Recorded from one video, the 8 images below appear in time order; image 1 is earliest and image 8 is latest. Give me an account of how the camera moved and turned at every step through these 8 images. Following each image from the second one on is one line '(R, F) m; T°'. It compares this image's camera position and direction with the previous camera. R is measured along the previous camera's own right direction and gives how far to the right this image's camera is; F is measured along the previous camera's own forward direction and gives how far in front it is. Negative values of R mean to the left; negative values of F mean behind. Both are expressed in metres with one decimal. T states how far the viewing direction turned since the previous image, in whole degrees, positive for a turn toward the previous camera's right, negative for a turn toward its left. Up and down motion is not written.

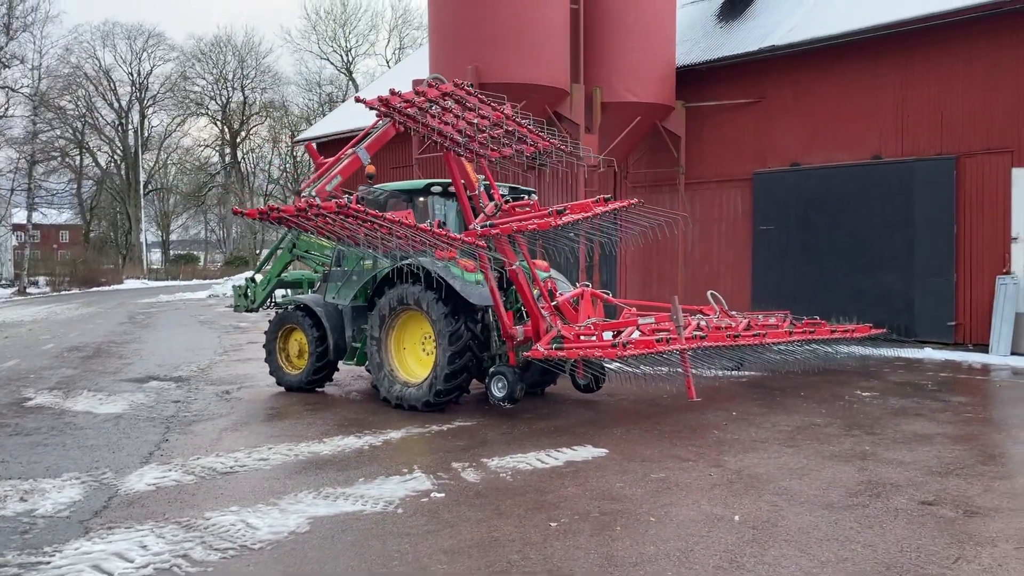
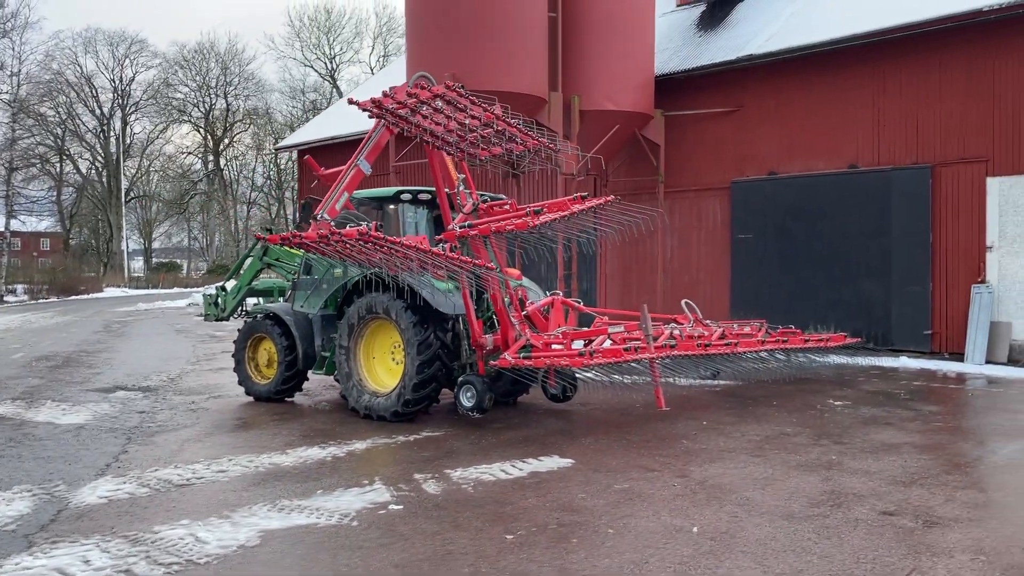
(+0.1, 0.0) m; +1°
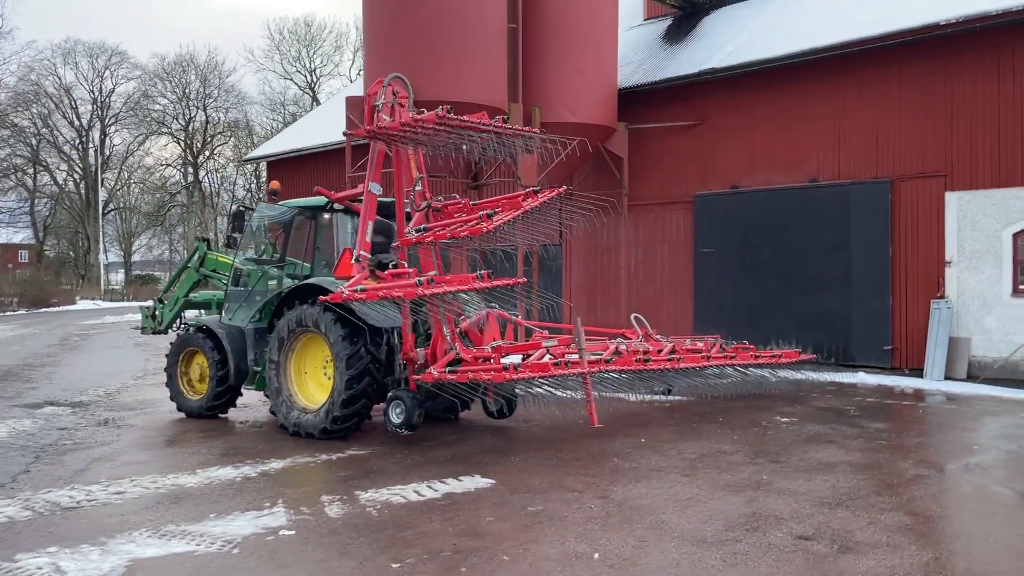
(+0.4, +0.2) m; +1°
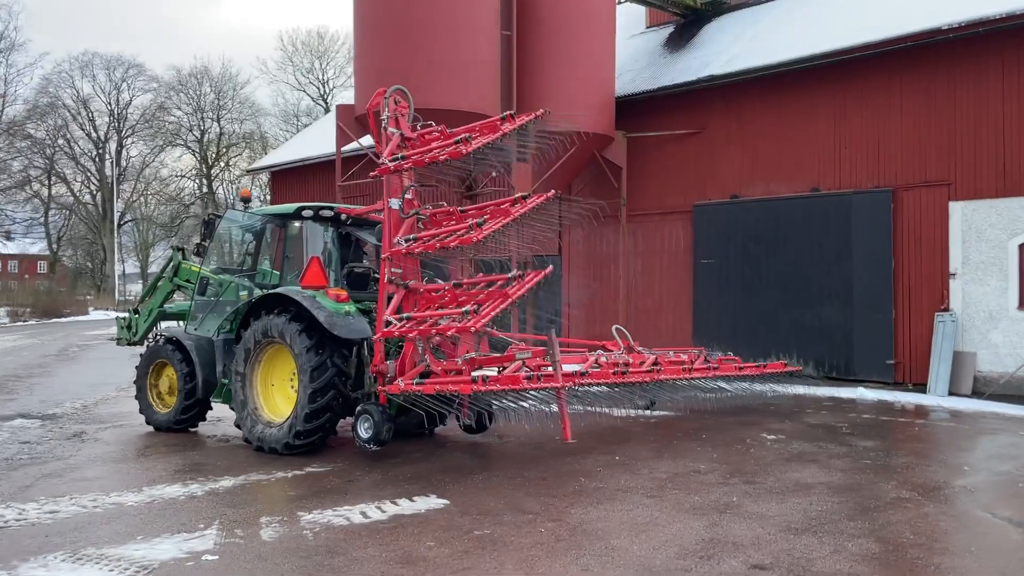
(+0.3, +0.2) m; -1°
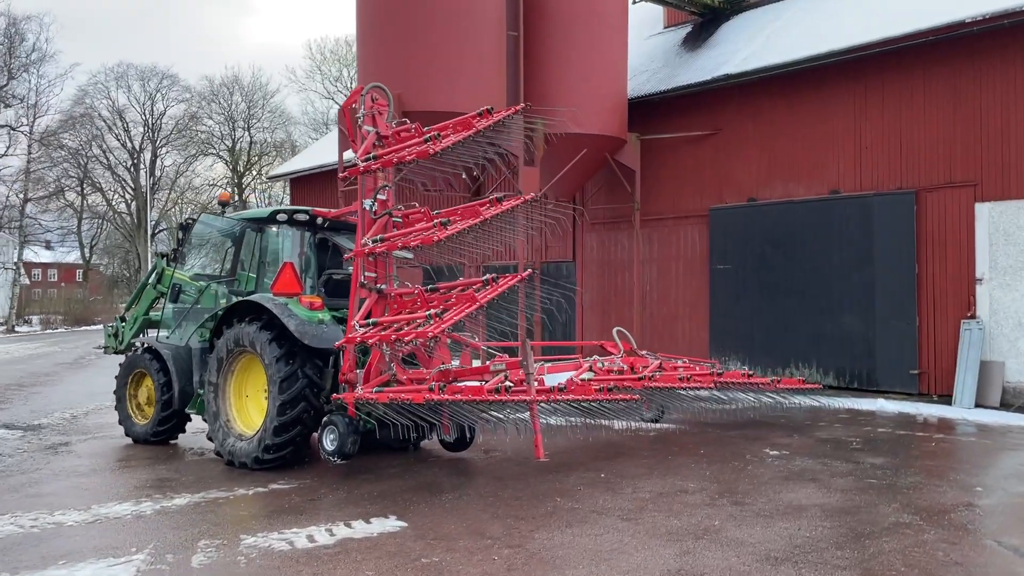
(+0.4, +0.3) m; -2°
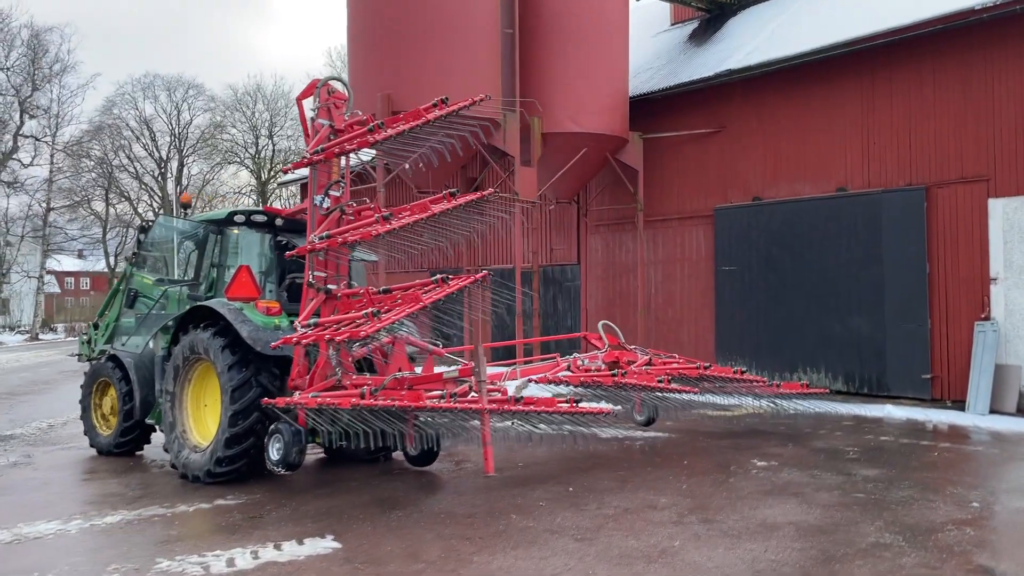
(+0.4, +0.3) m; -2°
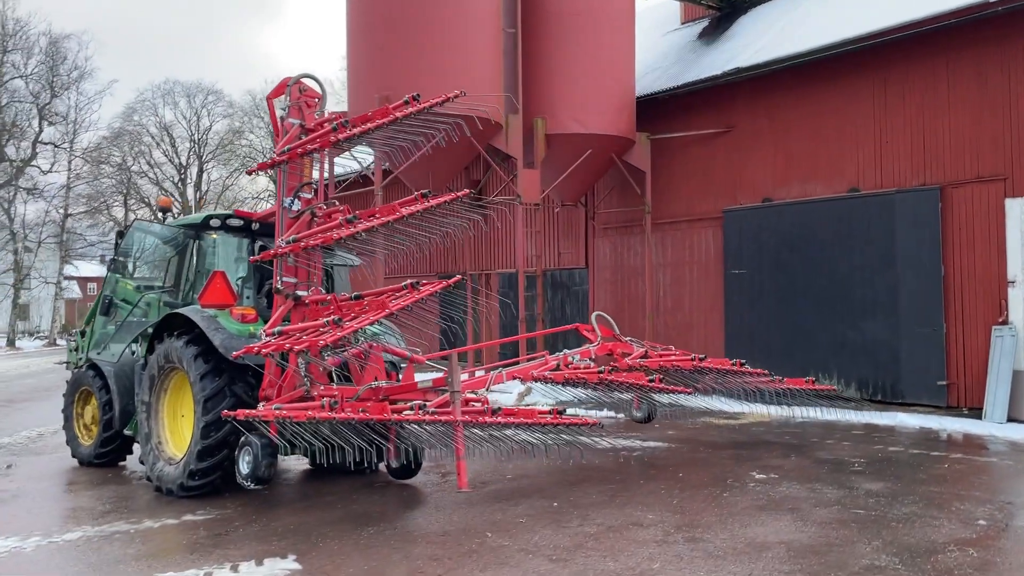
(+0.2, +0.2) m; -1°
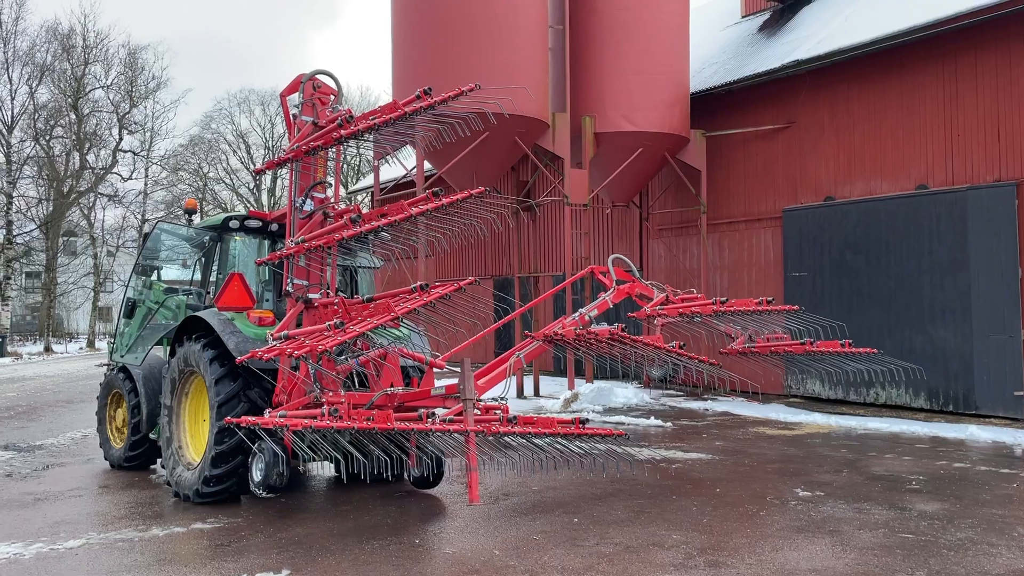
(+0.3, +0.3) m; -5°
